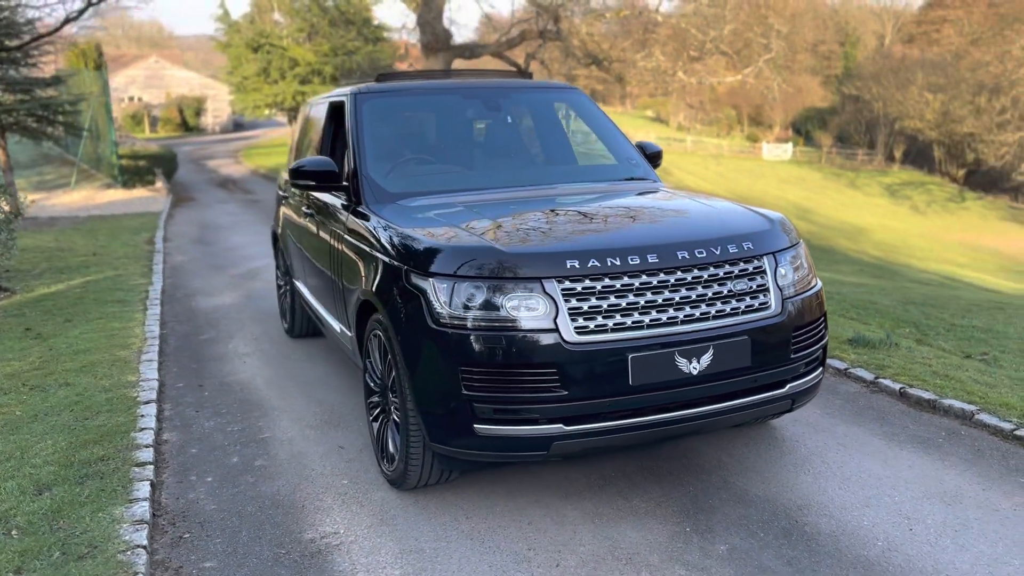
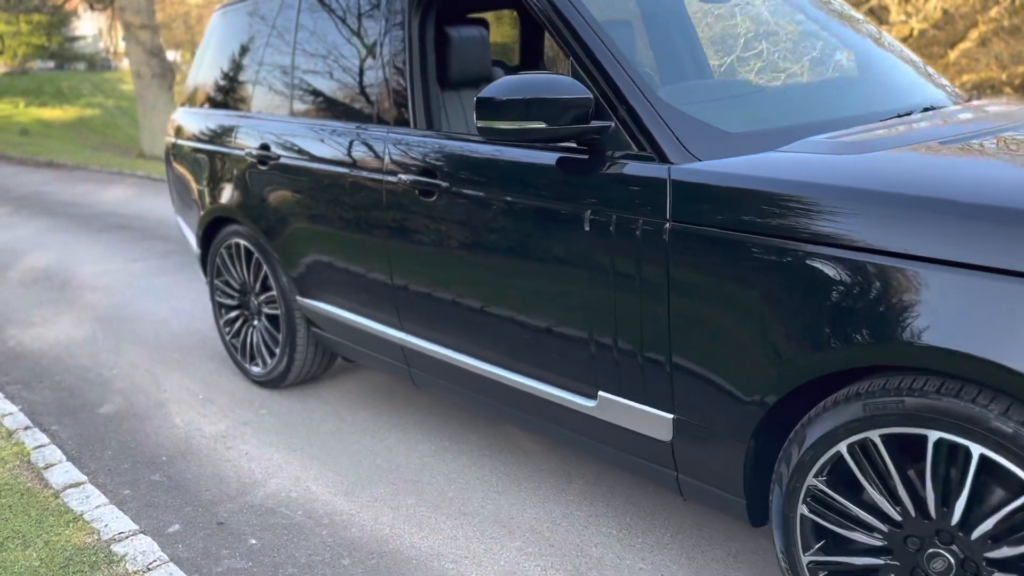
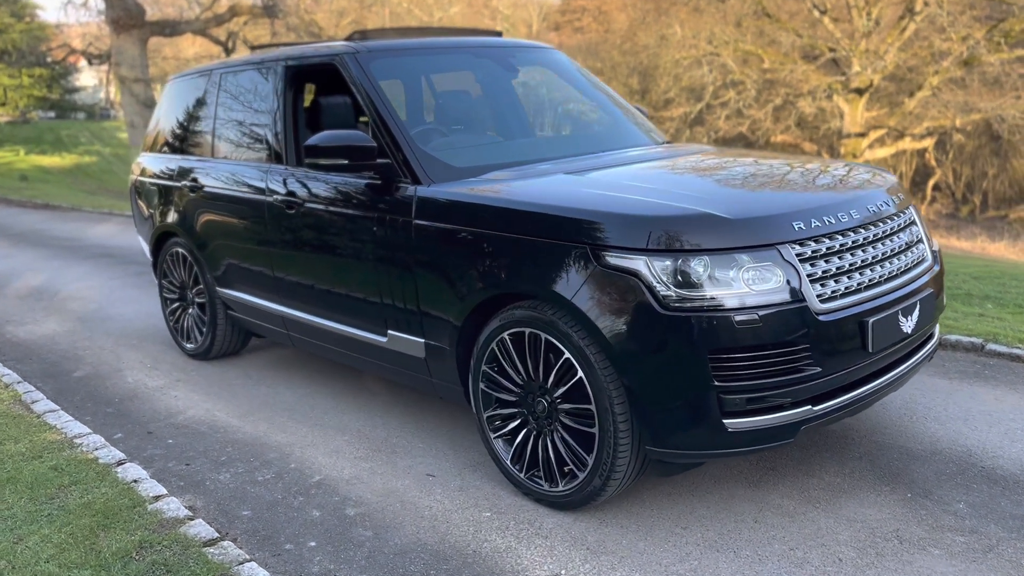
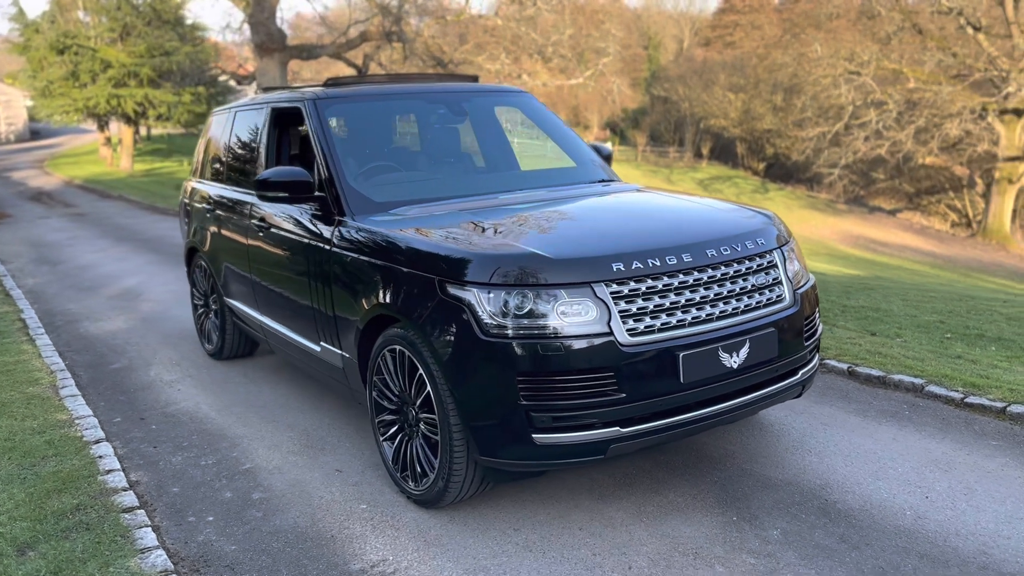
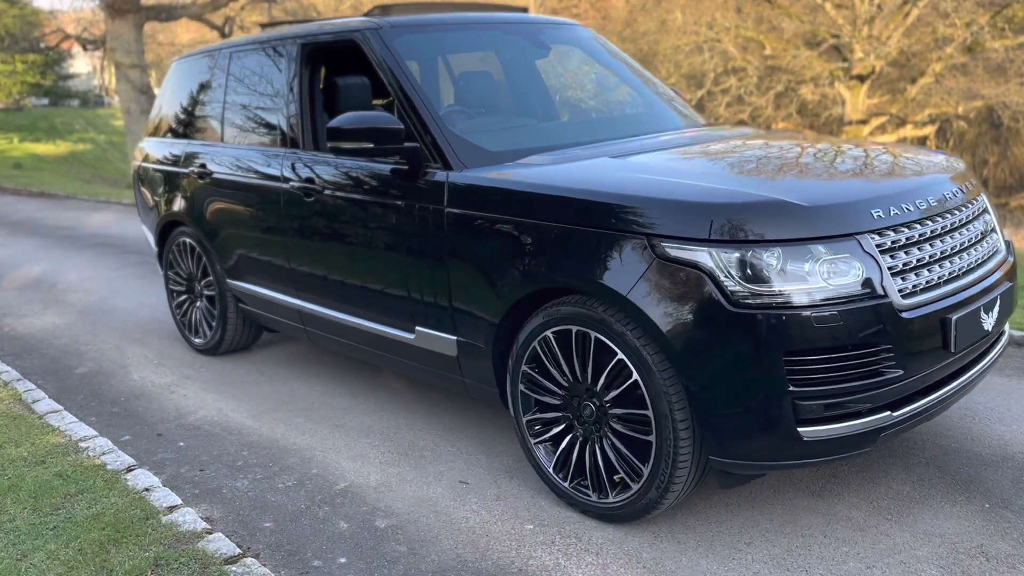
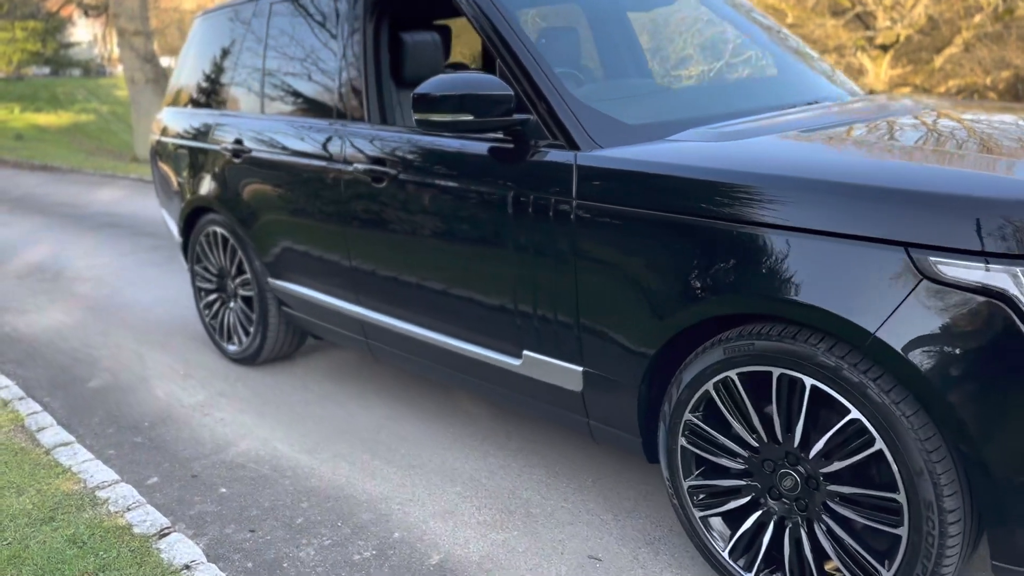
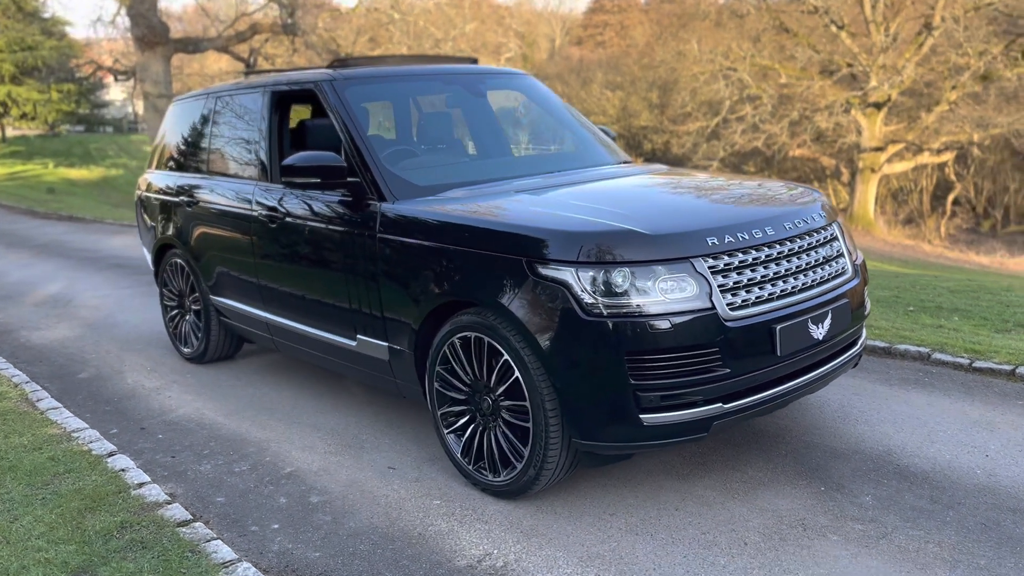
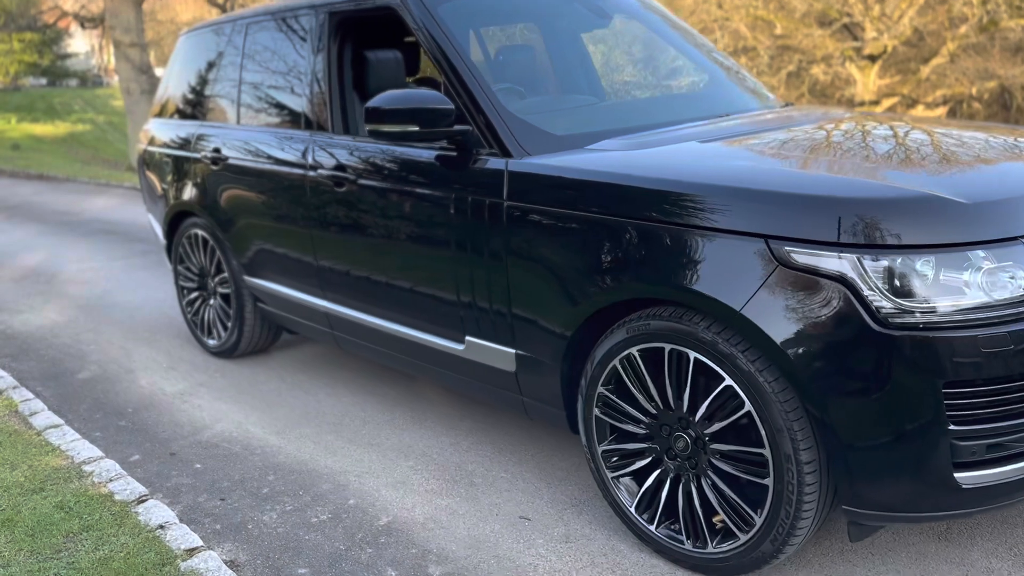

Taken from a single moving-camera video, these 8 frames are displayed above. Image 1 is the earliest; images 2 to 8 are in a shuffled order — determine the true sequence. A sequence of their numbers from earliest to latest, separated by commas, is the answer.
4, 7, 3, 5, 8, 6, 2
